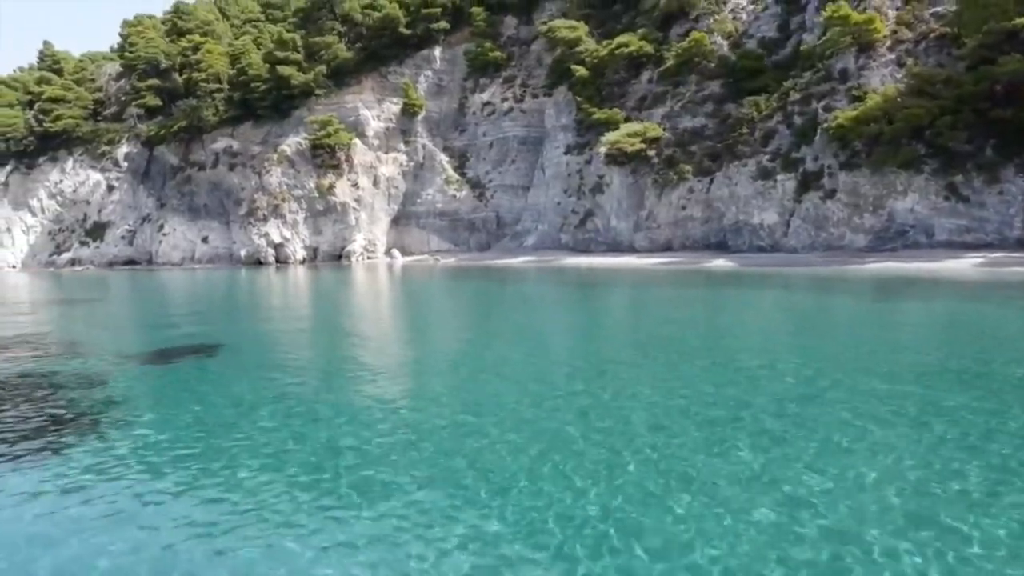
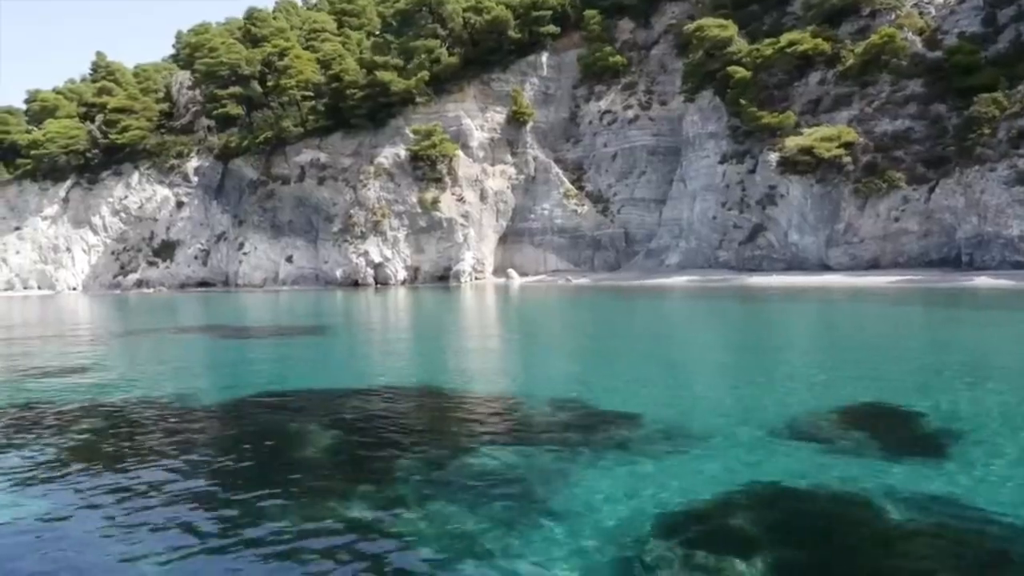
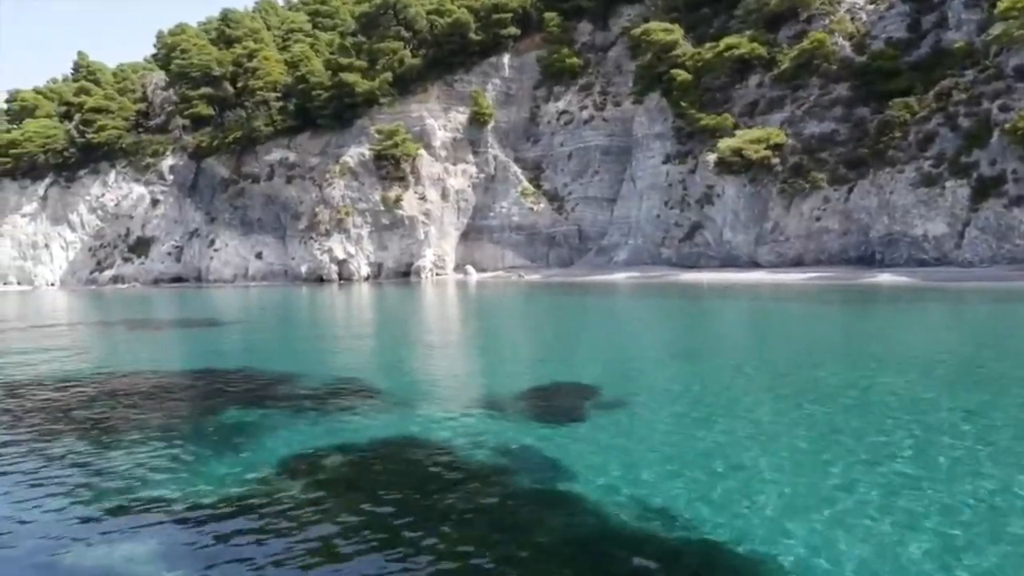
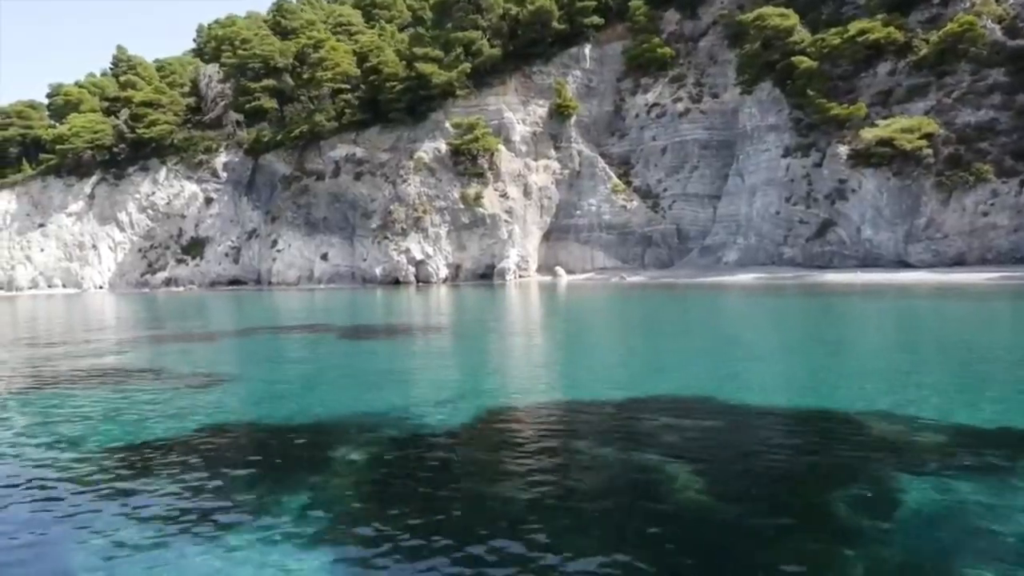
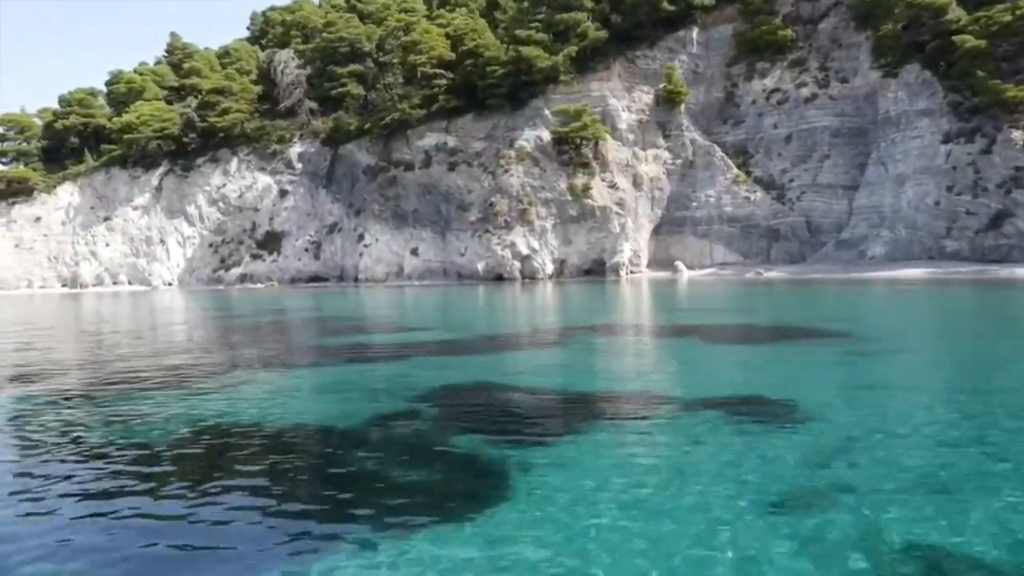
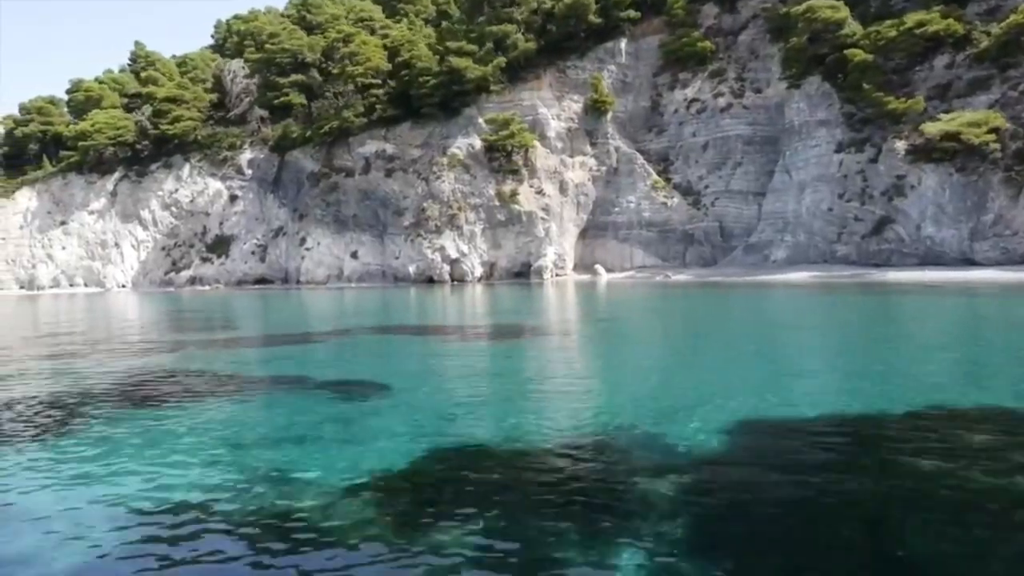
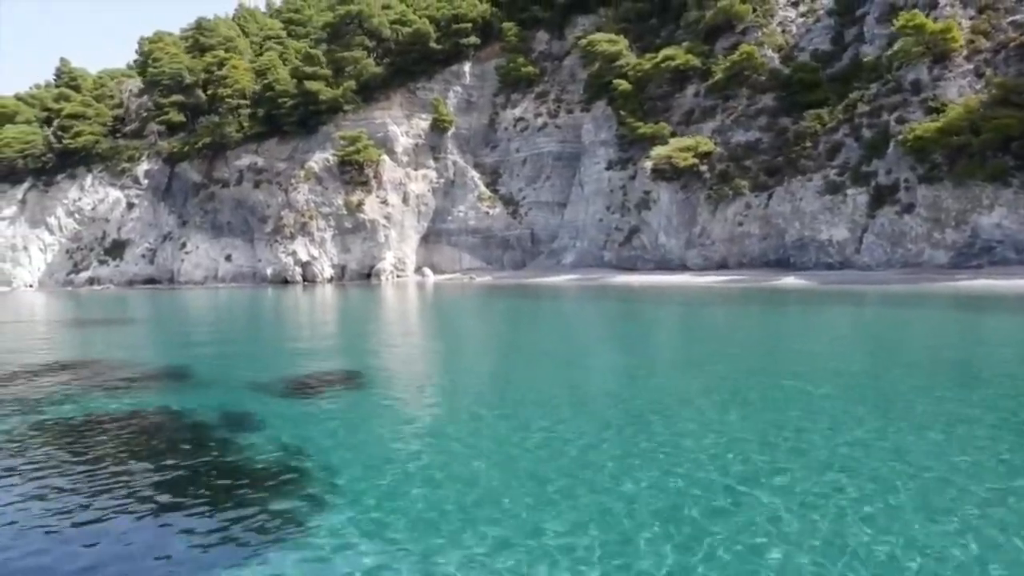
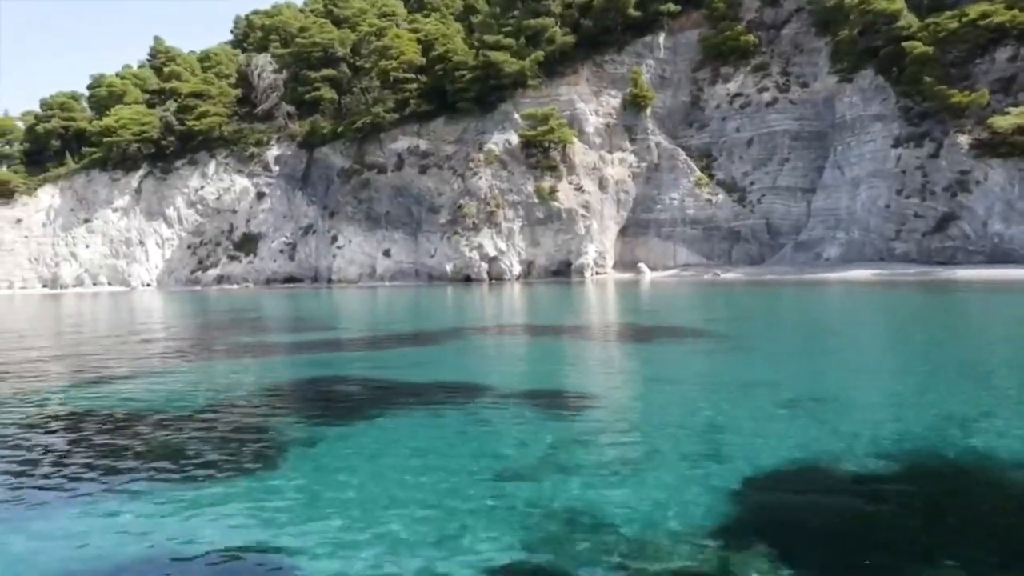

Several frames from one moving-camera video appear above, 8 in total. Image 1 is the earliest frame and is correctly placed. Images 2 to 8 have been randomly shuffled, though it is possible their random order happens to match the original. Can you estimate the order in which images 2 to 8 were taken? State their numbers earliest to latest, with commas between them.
7, 3, 2, 4, 6, 8, 5
